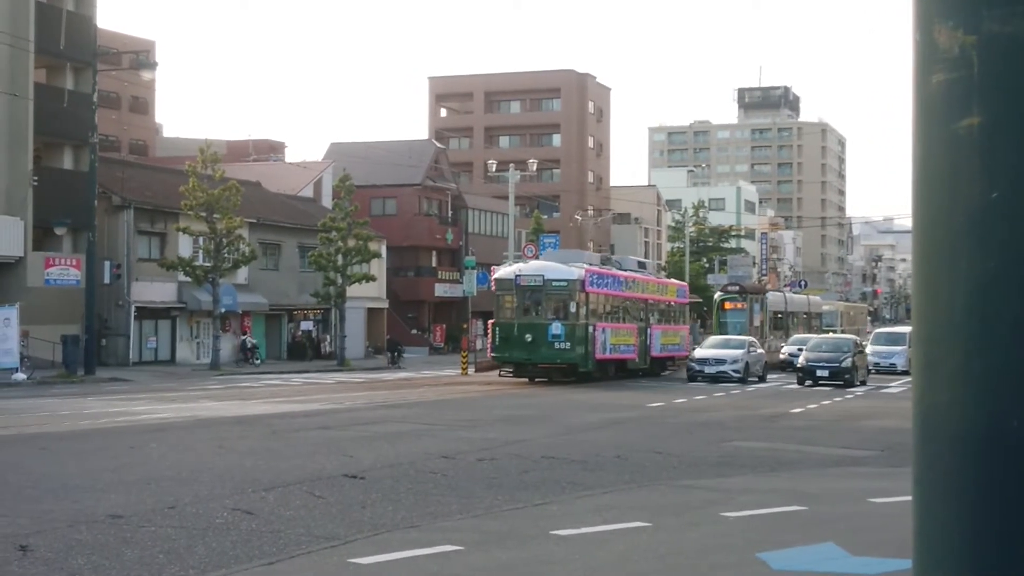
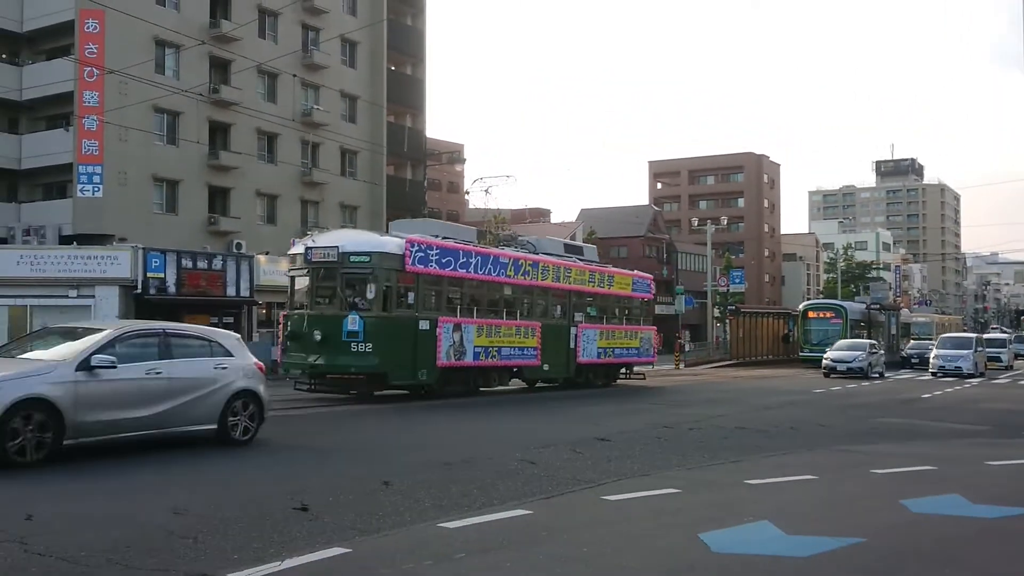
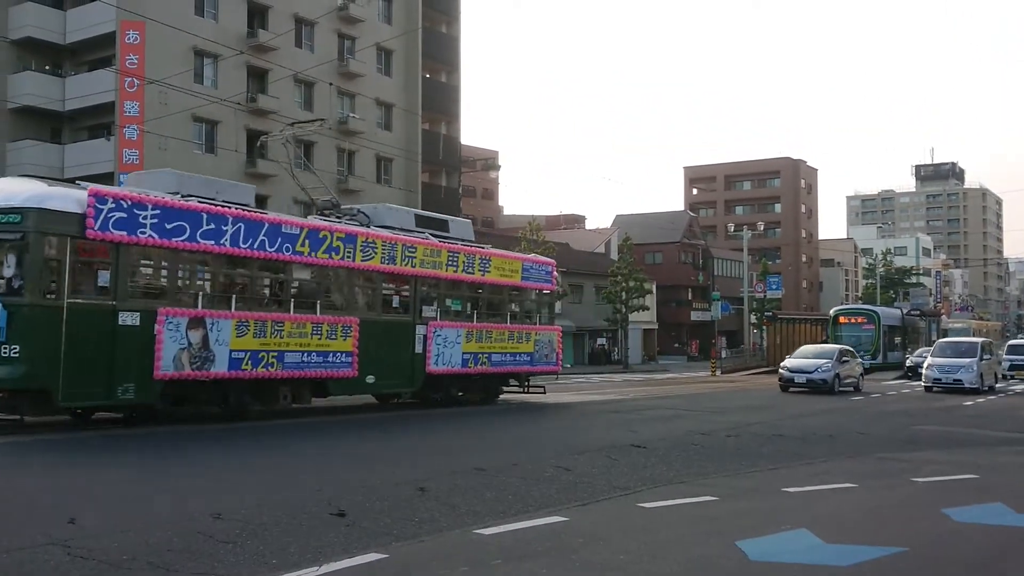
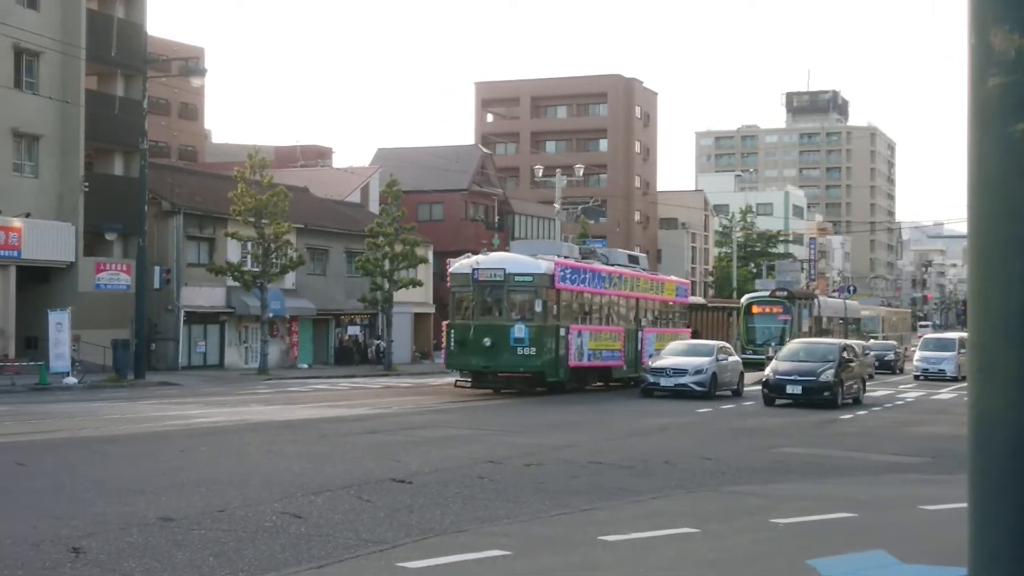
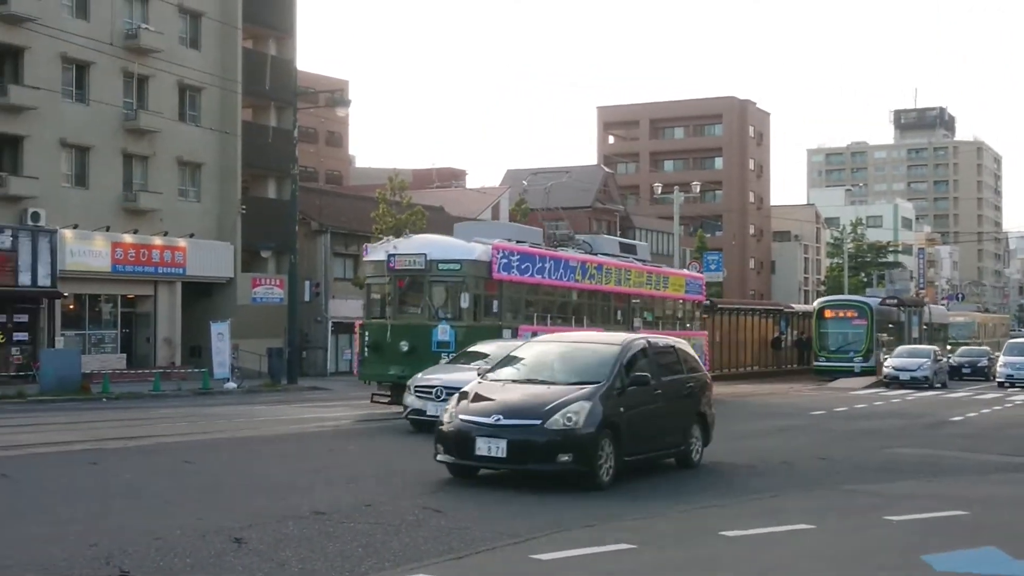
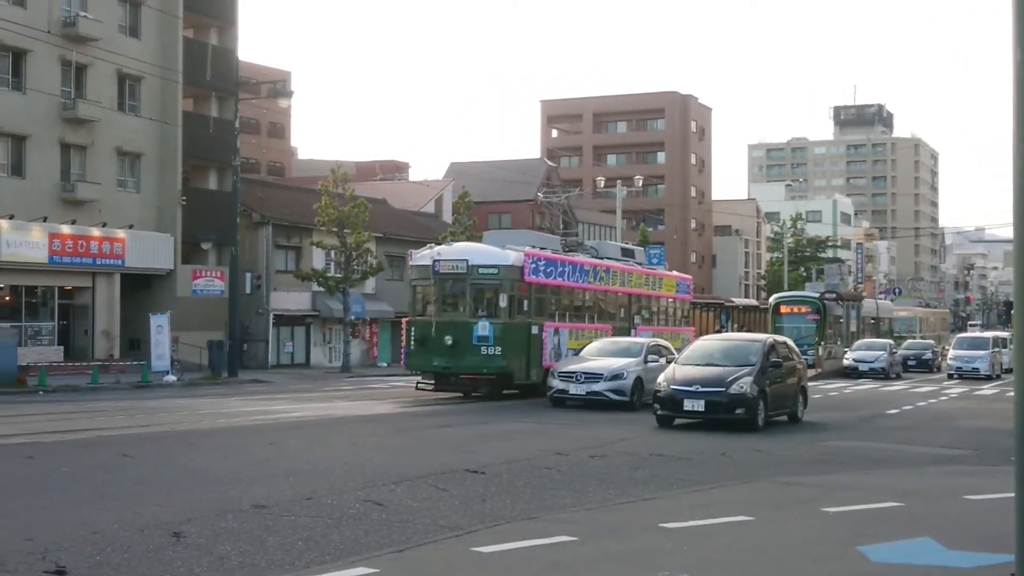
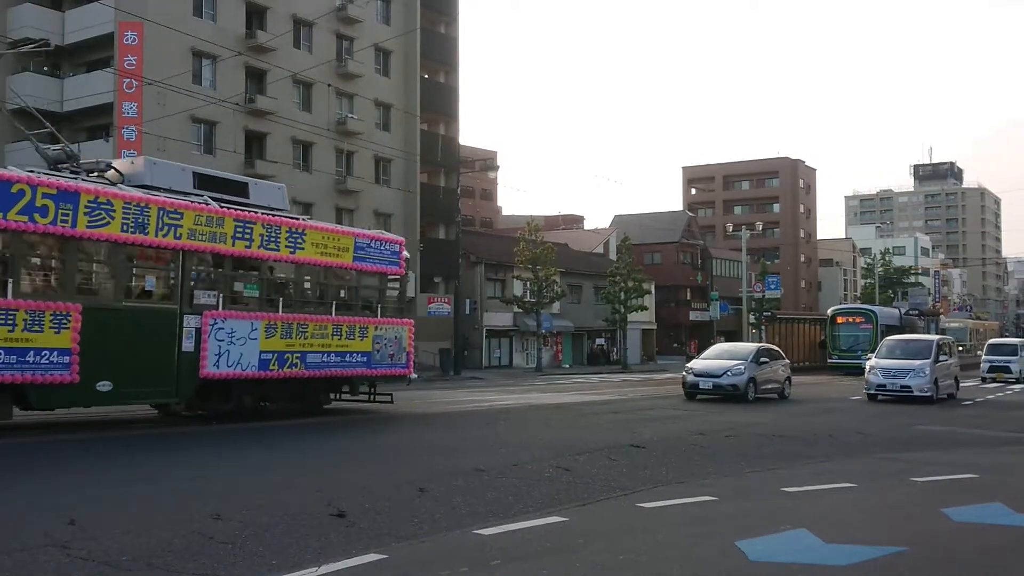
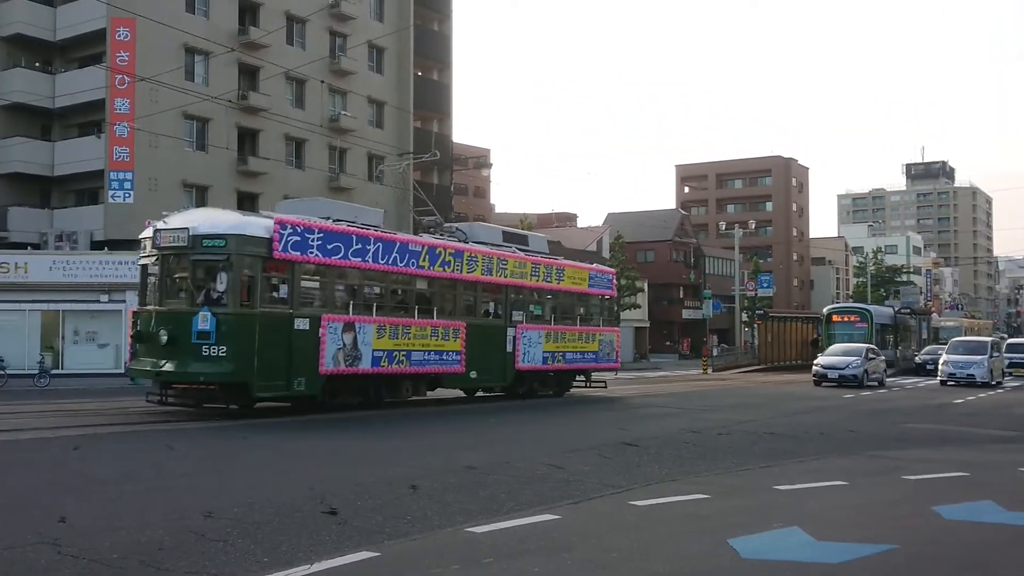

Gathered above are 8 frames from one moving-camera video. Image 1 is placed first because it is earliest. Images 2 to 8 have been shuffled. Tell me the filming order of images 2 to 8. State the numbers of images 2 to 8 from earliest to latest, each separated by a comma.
4, 6, 5, 2, 8, 3, 7
